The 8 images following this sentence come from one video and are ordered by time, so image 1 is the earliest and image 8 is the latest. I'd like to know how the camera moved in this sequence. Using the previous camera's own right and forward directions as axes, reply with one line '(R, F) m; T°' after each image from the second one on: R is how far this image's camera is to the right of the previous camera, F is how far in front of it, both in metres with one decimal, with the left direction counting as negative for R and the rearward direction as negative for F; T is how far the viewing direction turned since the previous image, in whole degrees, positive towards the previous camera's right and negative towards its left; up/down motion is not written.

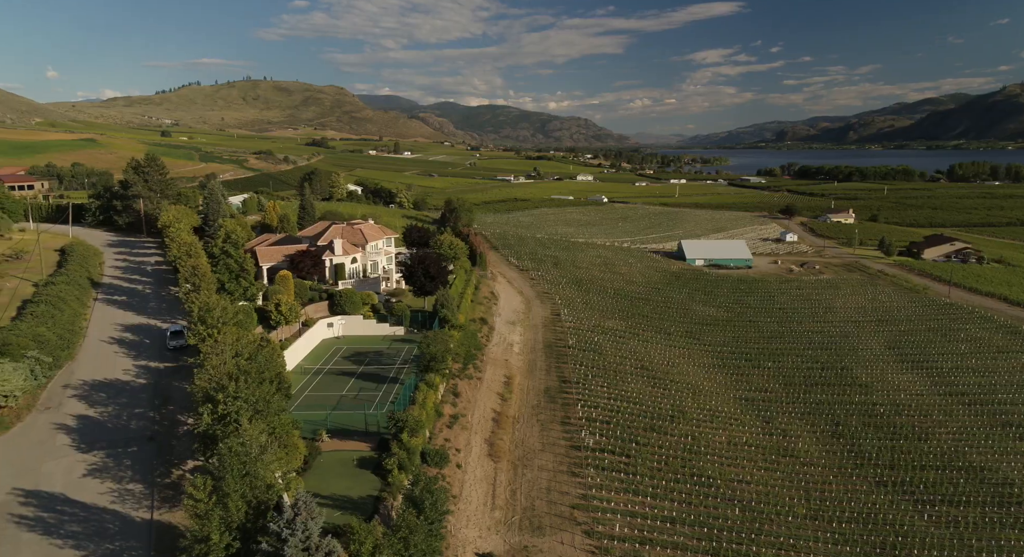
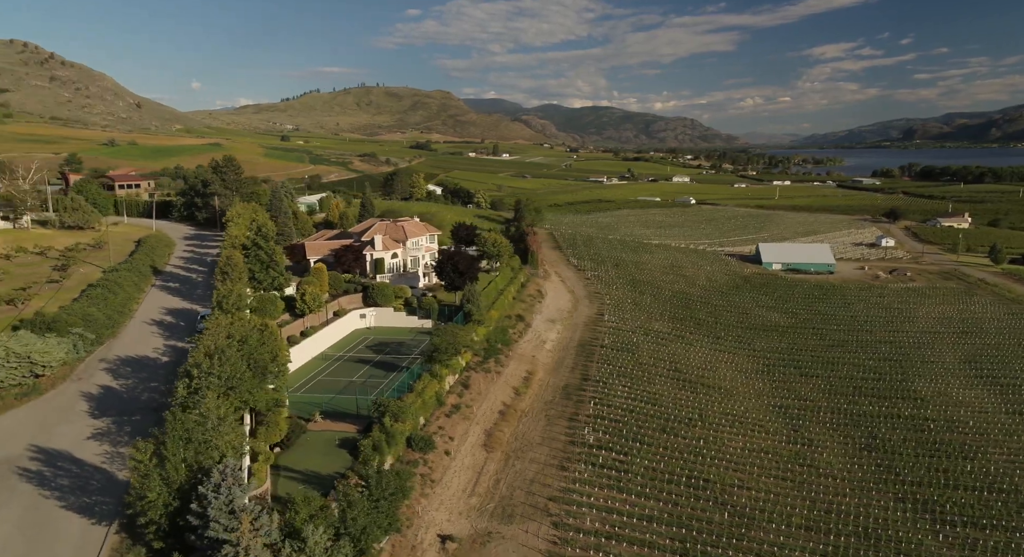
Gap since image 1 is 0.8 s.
(+3.4, -0.2) m; -8°
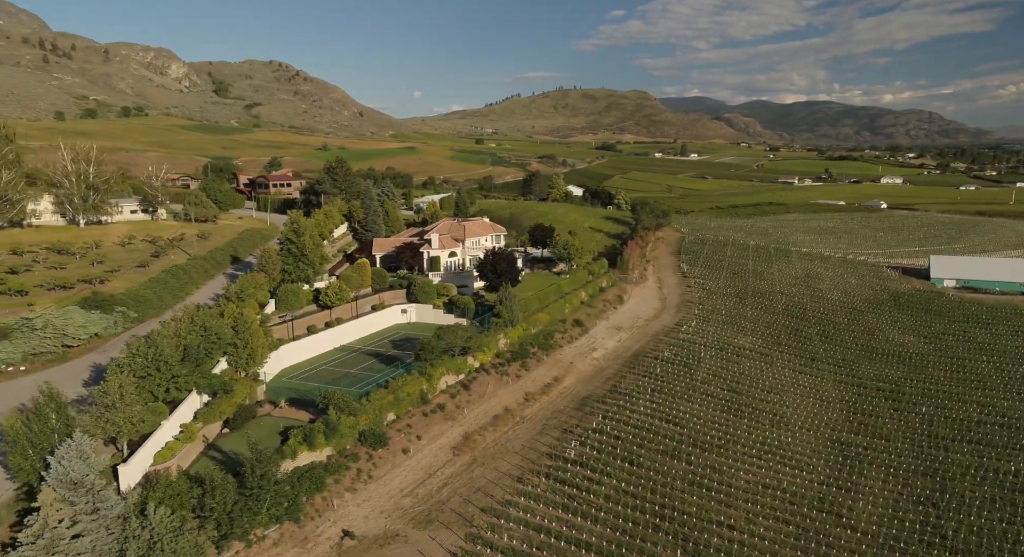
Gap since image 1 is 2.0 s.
(+6.9, +1.6) m; -14°
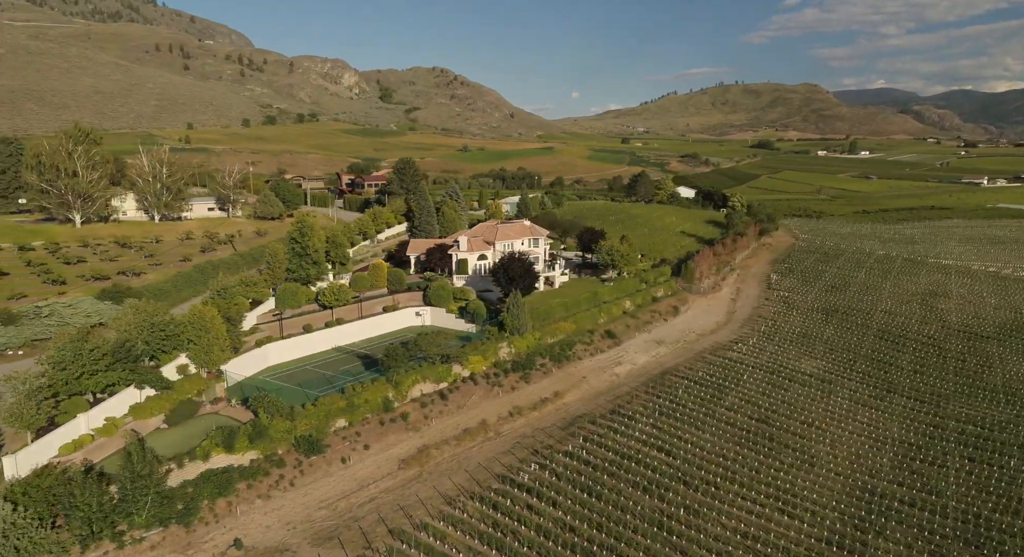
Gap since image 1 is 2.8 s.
(+6.2, +2.1) m; -11°
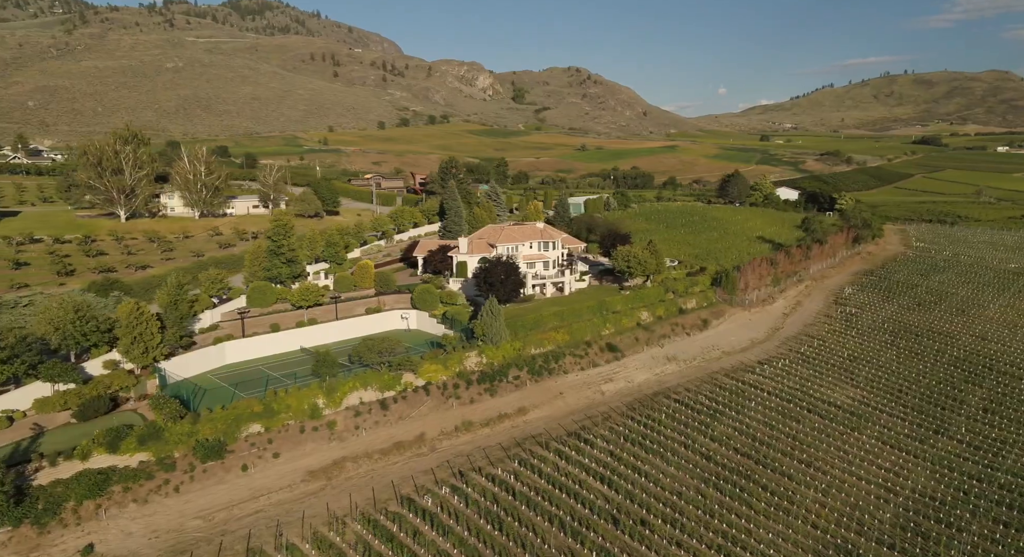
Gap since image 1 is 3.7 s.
(+6.7, +2.4) m; -10°
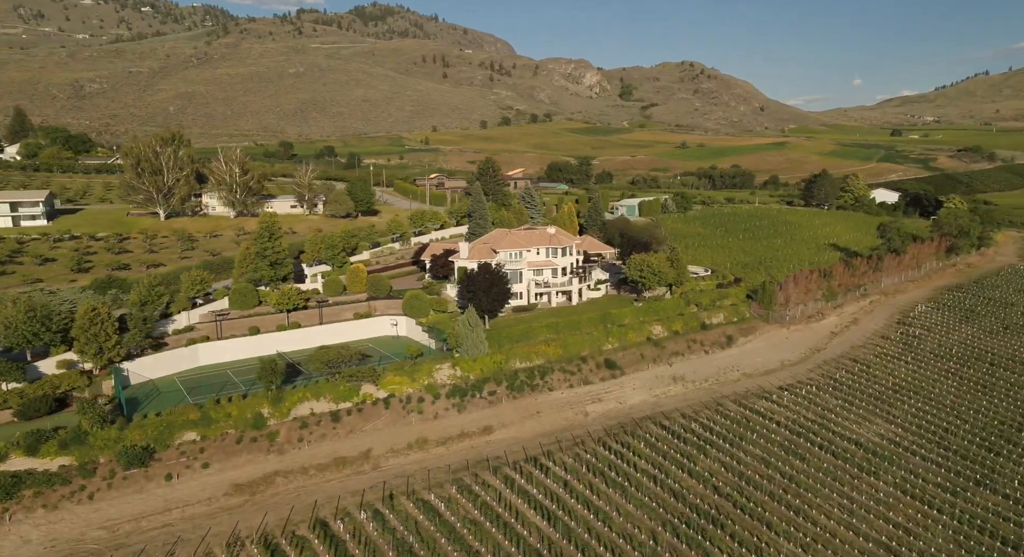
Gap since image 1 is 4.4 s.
(+5.3, +2.1) m; -8°
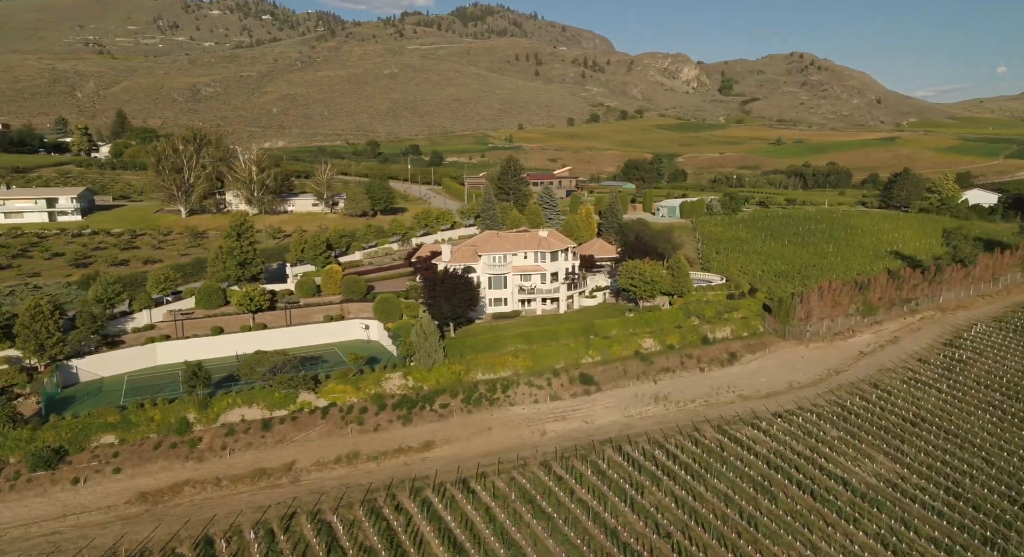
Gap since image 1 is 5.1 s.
(+5.5, +2.1) m; -7°
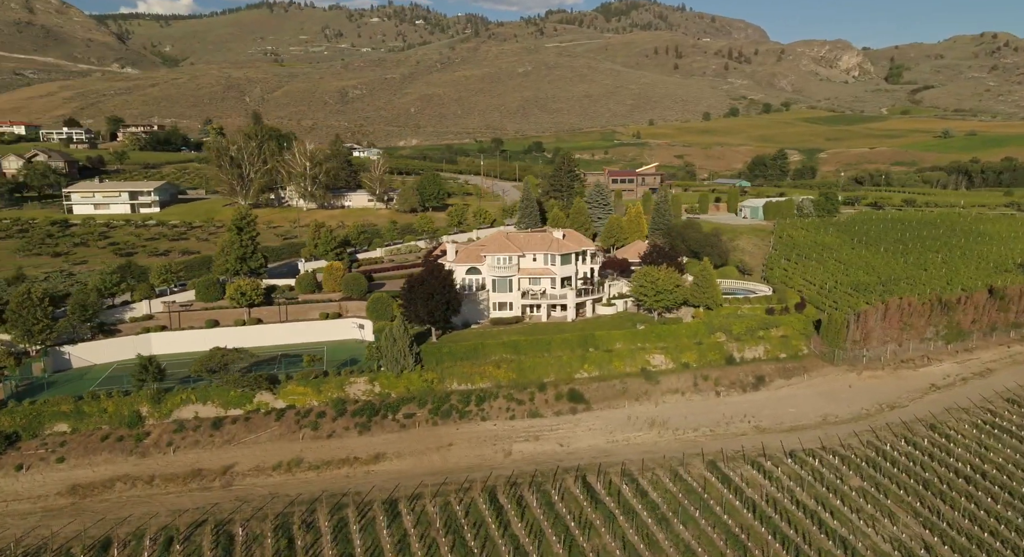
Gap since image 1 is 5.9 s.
(+6.3, +2.8) m; -11°
